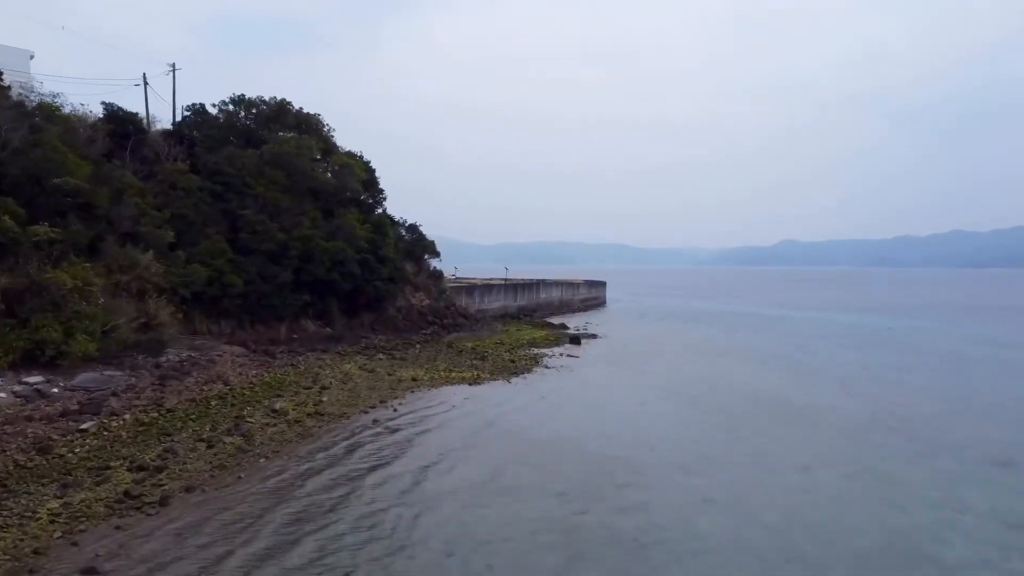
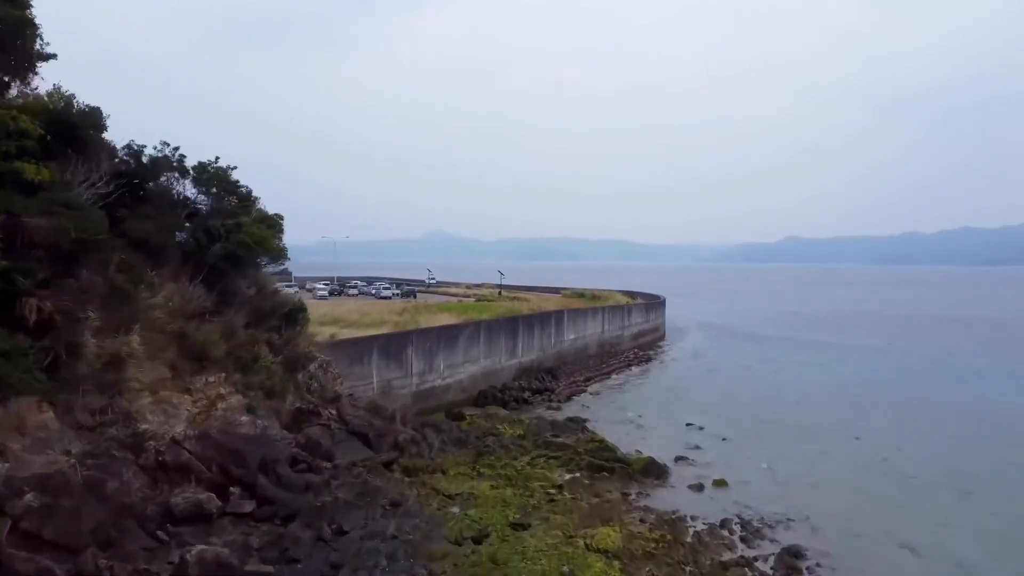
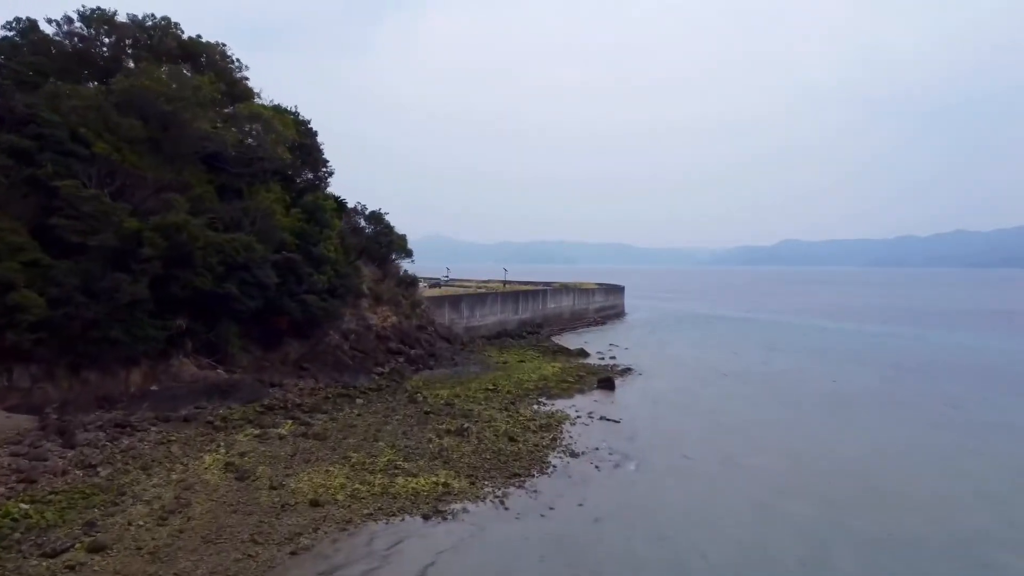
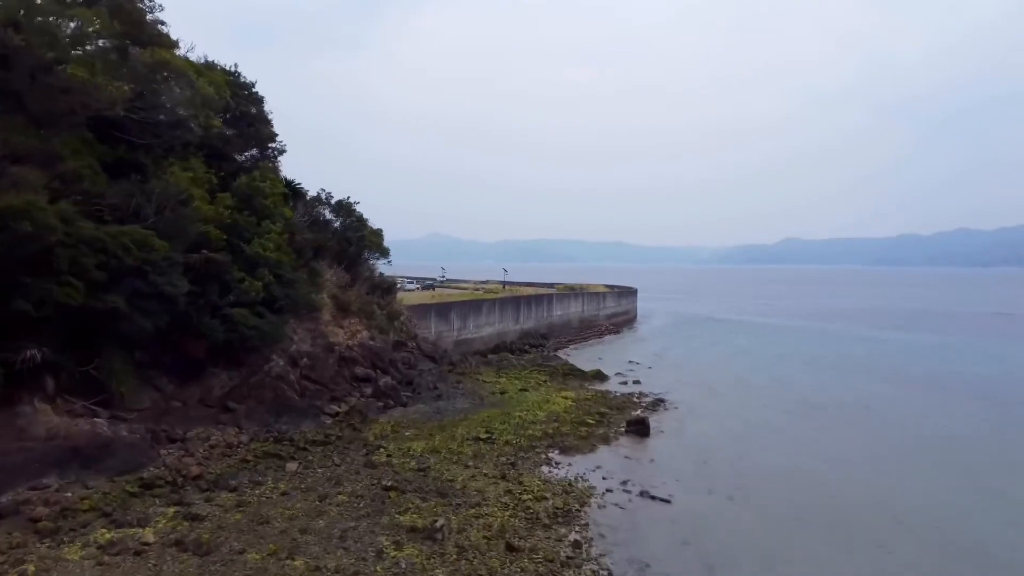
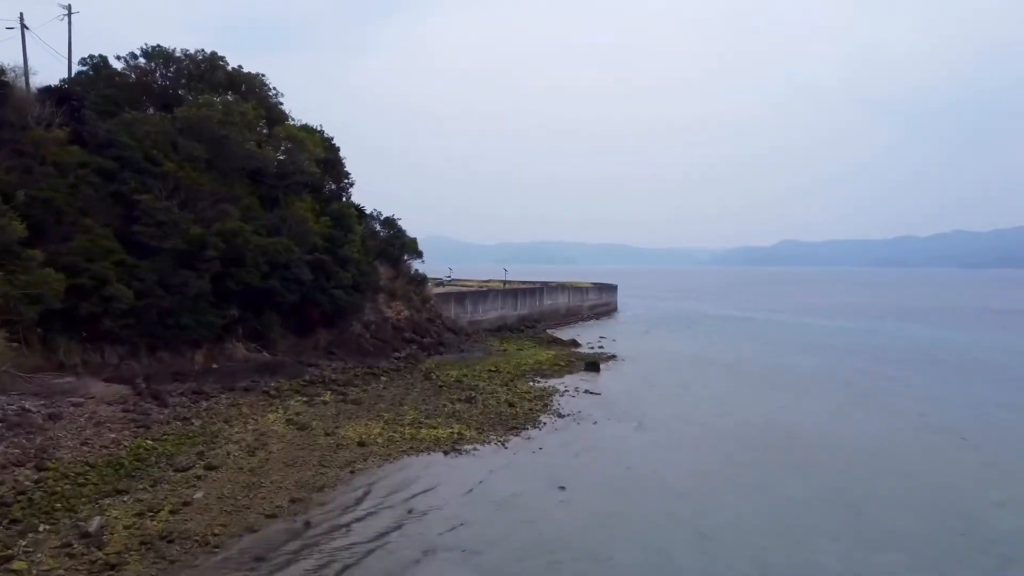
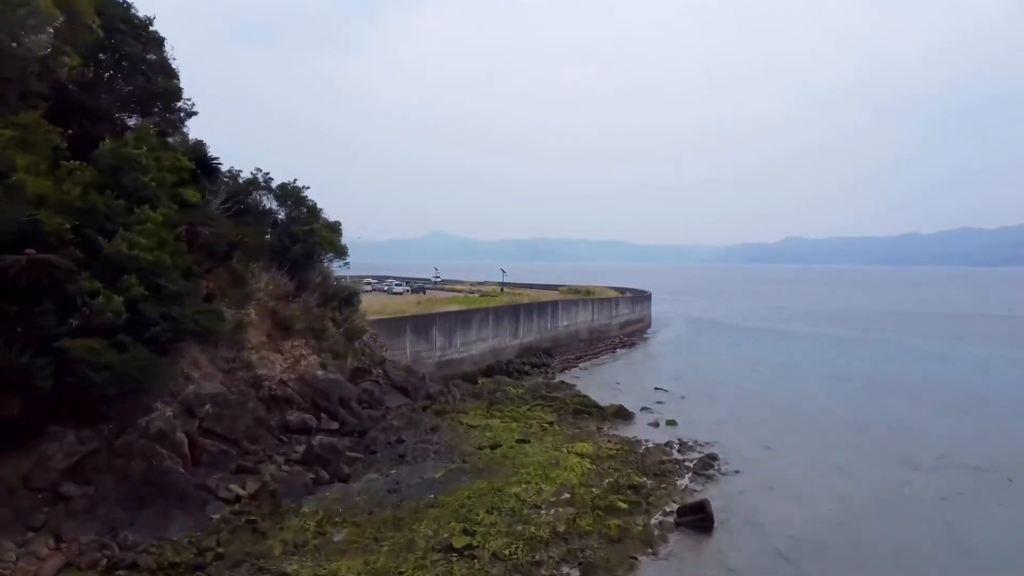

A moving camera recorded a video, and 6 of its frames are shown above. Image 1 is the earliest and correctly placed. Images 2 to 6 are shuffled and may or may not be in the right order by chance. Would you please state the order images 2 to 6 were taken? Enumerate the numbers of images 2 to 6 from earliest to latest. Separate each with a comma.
5, 3, 4, 6, 2
